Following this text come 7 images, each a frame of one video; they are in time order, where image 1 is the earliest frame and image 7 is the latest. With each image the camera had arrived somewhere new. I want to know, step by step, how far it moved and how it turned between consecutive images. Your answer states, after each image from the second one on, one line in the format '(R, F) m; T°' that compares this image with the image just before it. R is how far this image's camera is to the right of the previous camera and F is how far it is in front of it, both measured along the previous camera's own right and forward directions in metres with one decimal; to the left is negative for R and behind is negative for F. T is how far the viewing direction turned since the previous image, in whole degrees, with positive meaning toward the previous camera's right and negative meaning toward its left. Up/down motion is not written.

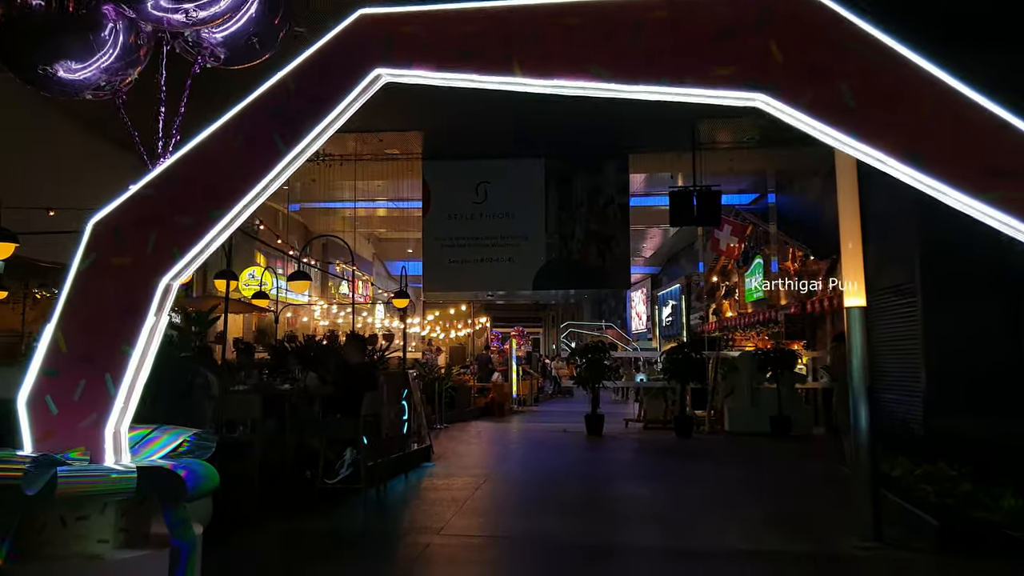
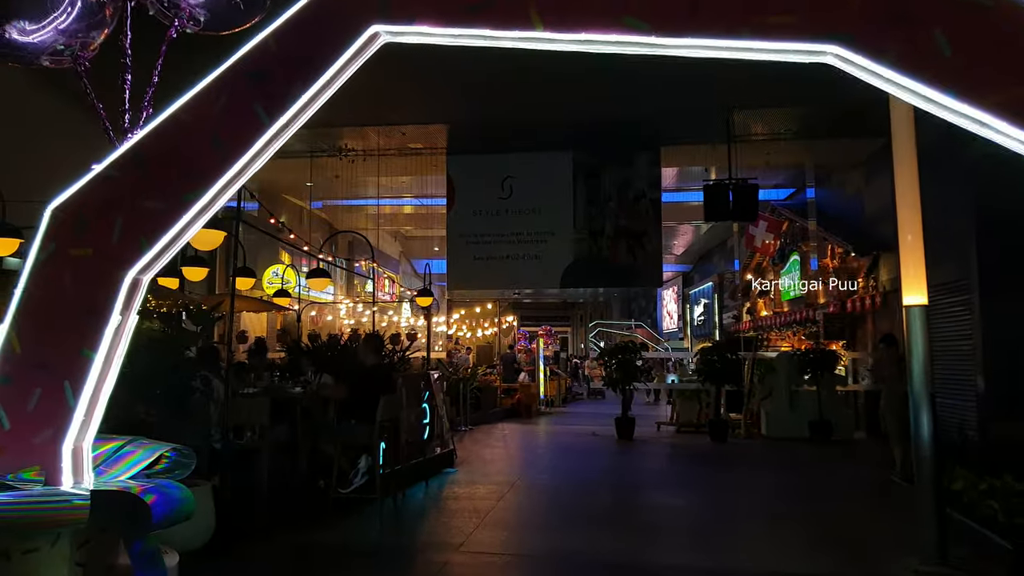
(0.0, +0.3) m; -2°
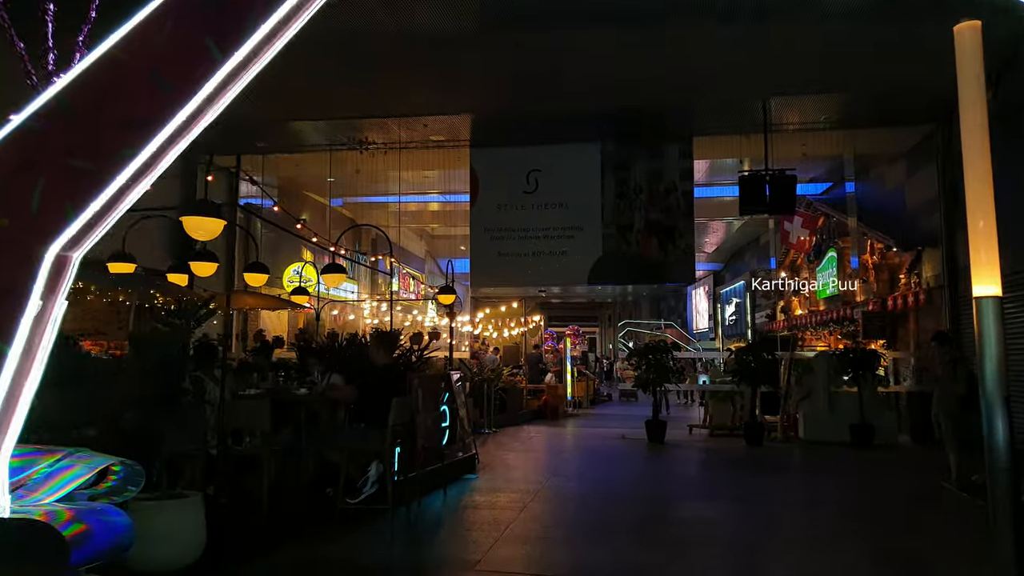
(0.0, +0.3) m; -2°
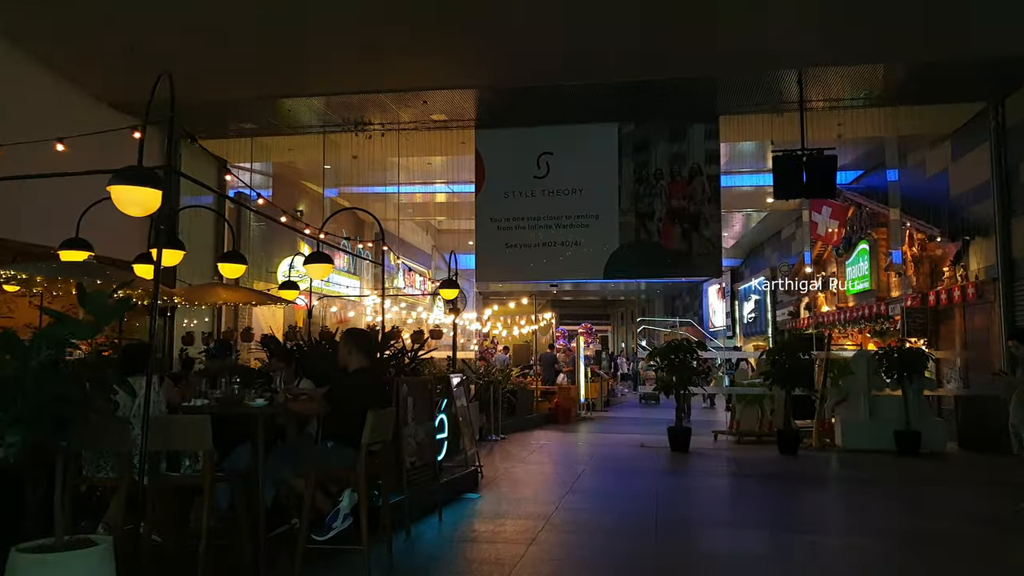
(0.0, +0.8) m; -1°
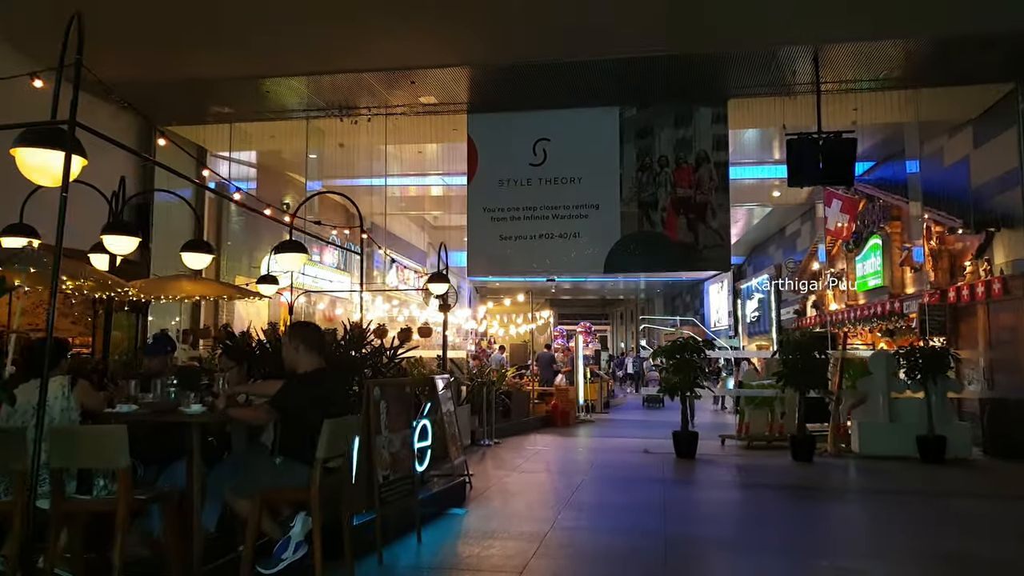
(0.0, +0.5) m; 0°
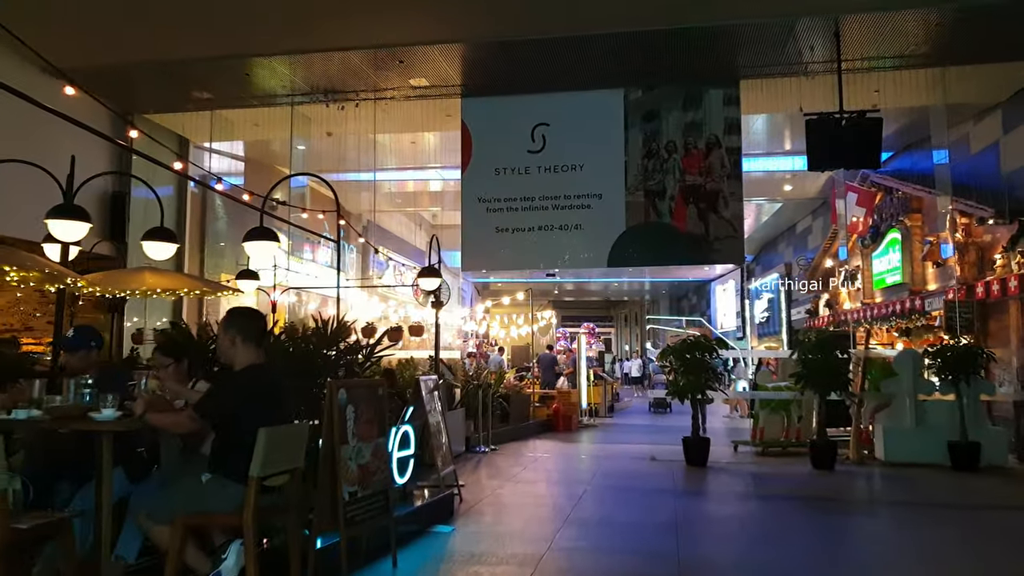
(+0.1, +0.5) m; 0°
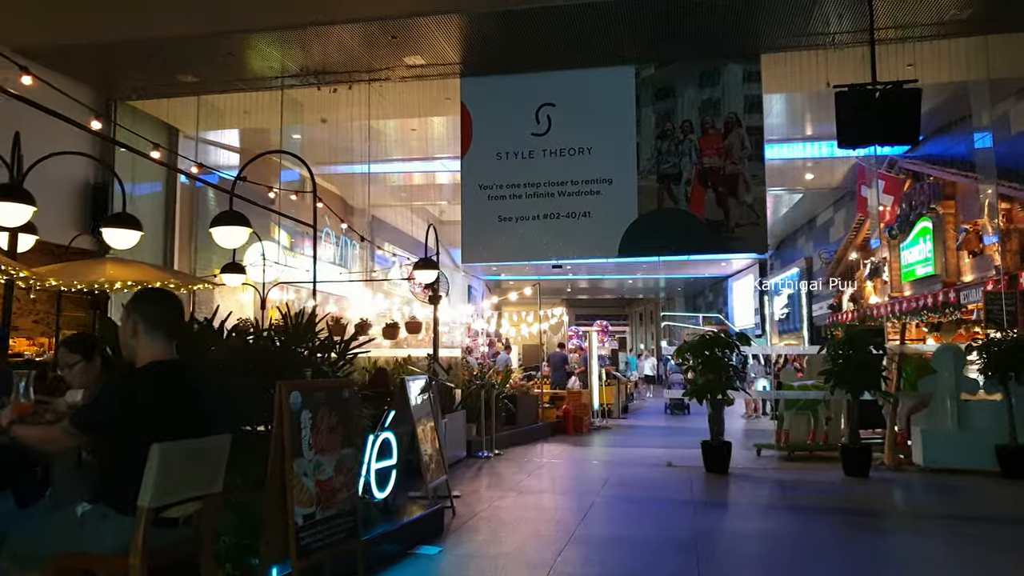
(+0.1, +0.5) m; -1°
